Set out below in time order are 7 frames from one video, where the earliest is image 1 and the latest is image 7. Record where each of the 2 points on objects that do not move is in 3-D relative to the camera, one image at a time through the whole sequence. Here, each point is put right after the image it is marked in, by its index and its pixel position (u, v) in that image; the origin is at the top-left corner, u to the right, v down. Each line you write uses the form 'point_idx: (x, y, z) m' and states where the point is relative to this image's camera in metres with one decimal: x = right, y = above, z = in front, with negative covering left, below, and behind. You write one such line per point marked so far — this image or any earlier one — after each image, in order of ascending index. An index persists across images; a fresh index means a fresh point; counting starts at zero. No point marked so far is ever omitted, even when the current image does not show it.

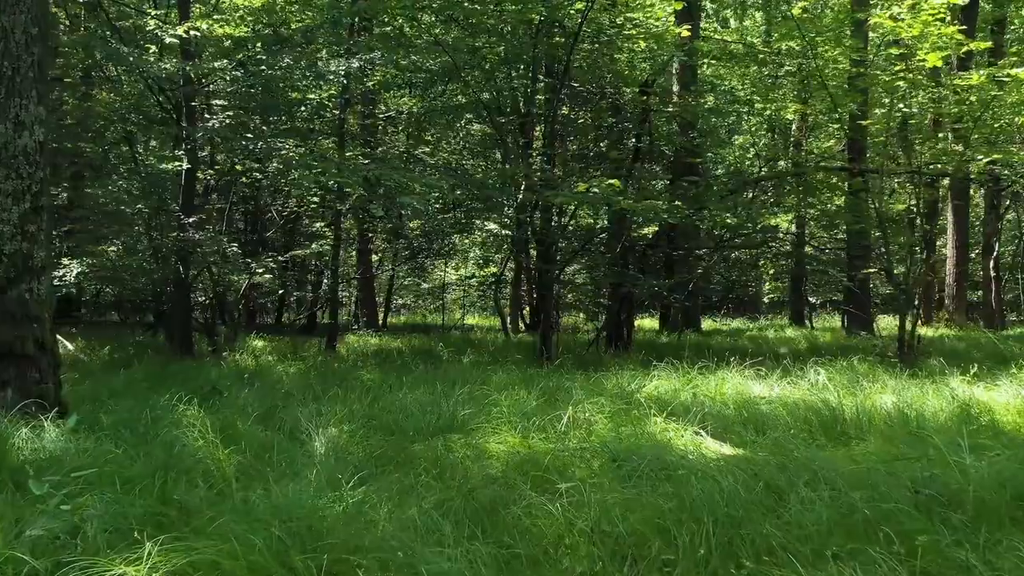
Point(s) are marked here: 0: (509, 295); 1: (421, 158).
0: (0.0, -0.2, +11.3) m
1: (-1.1, +1.6, +8.3) m
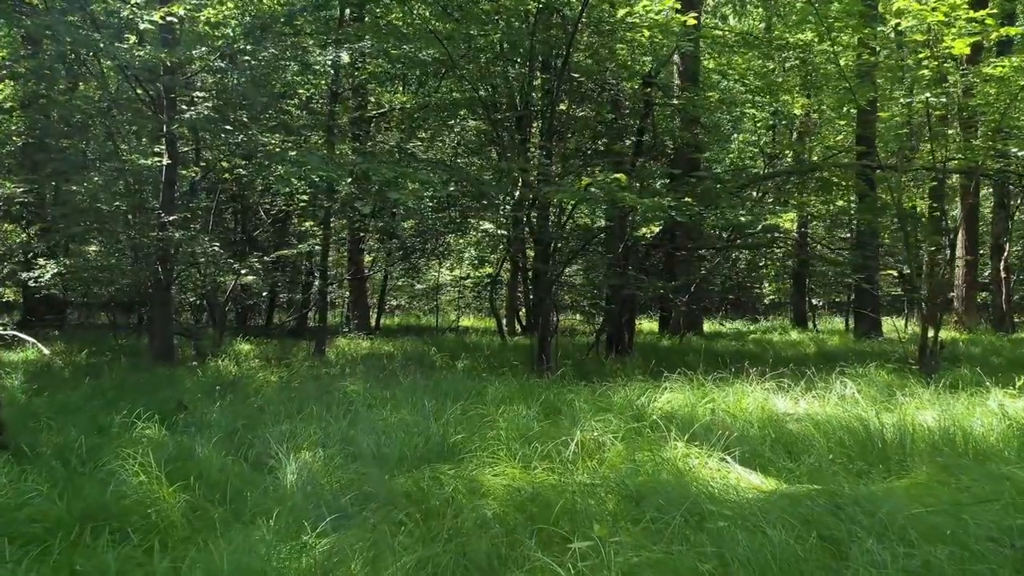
0: (-0.1, -0.2, +10.9) m
1: (-1.1, +1.5, +7.9) m
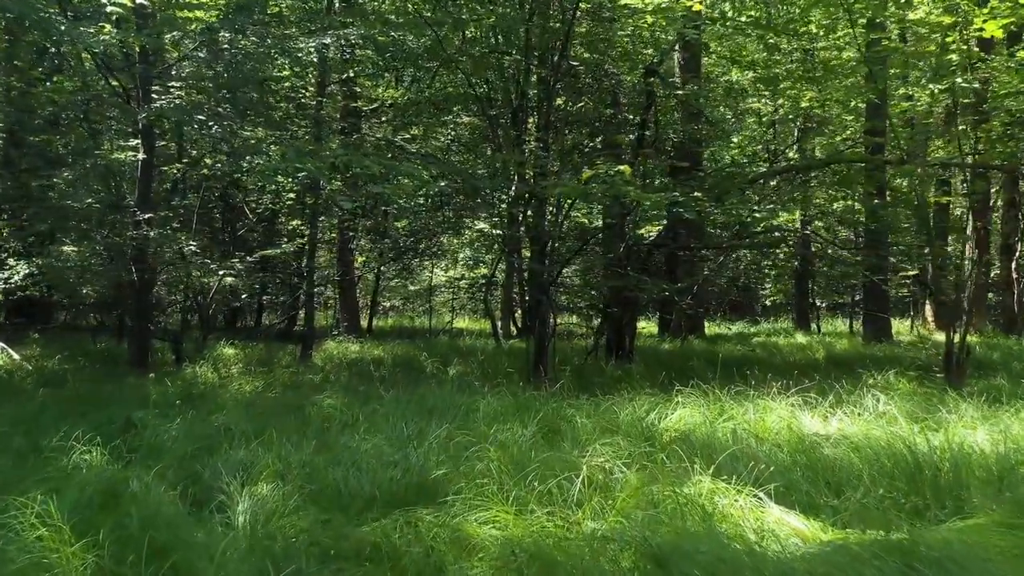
0: (-0.2, -0.2, +10.5) m
1: (-1.2, +1.5, +7.5) m
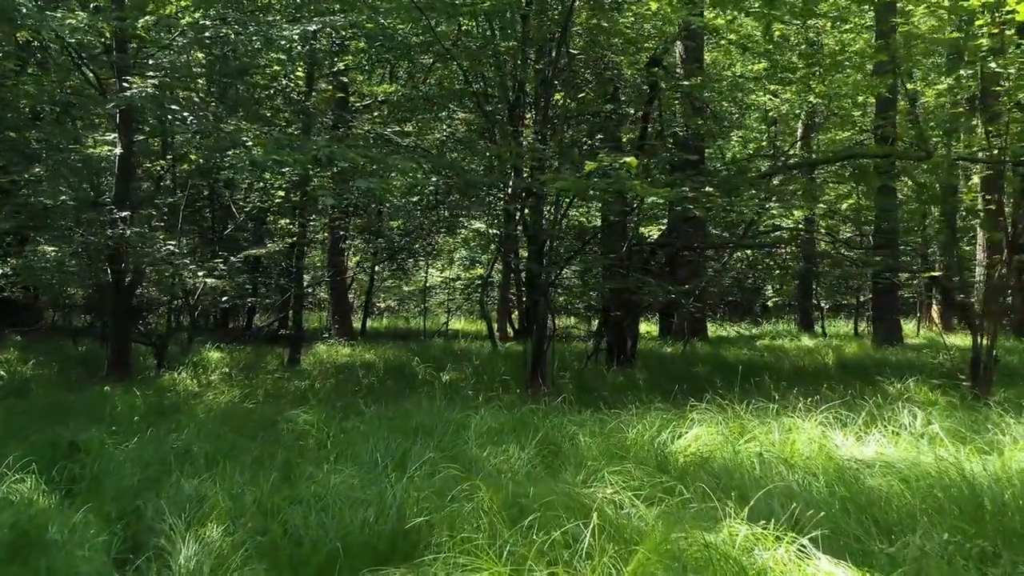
0: (-0.2, -0.2, +10.1) m
1: (-1.2, +1.5, +7.1) m
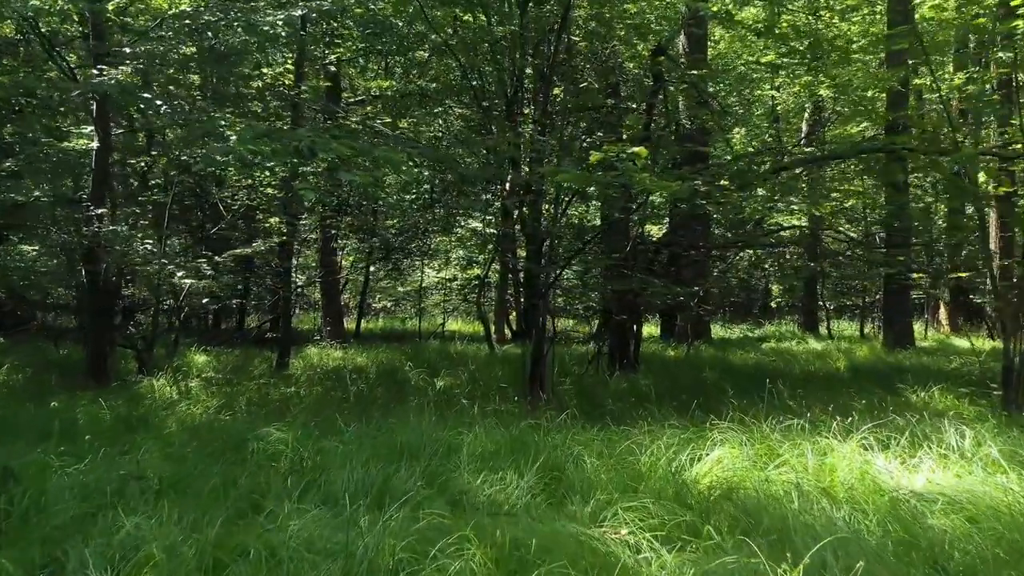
0: (-0.2, -0.2, +9.8) m
1: (-1.3, +1.5, +6.8) m
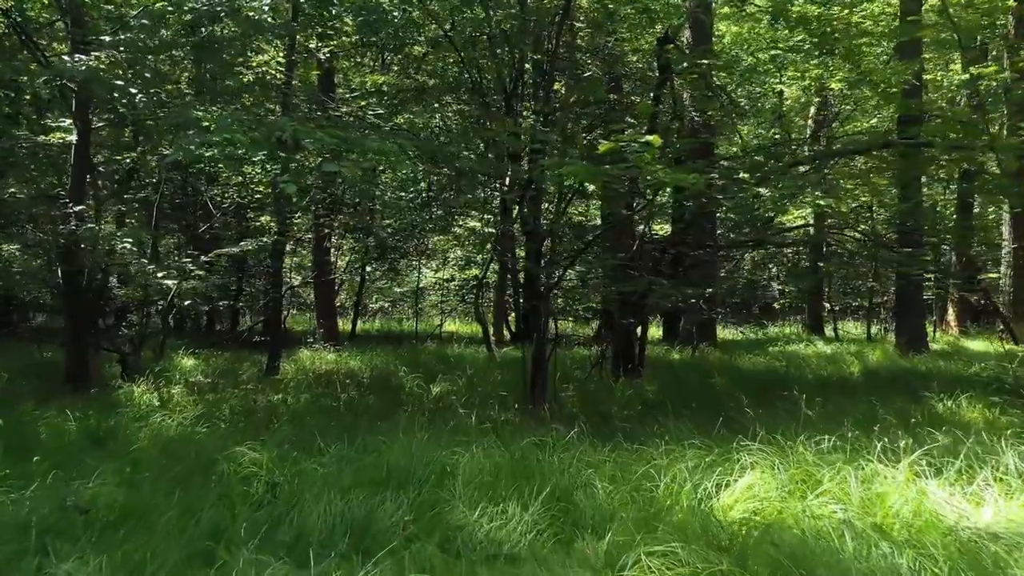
0: (-0.3, -0.2, +9.5) m
1: (-1.3, +1.5, +6.5) m
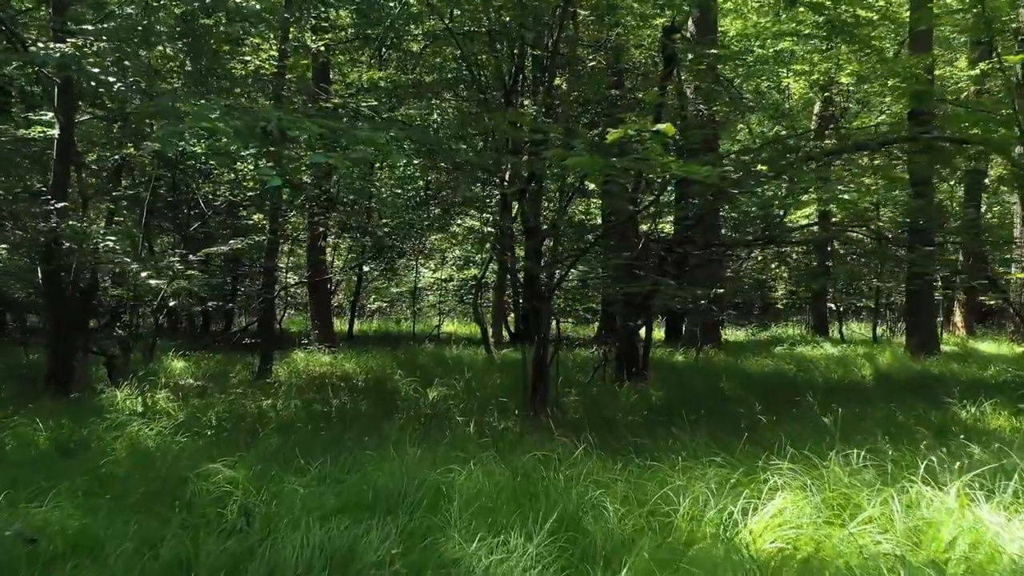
0: (-0.3, -0.2, +9.2) m
1: (-1.3, +1.5, +6.2) m
